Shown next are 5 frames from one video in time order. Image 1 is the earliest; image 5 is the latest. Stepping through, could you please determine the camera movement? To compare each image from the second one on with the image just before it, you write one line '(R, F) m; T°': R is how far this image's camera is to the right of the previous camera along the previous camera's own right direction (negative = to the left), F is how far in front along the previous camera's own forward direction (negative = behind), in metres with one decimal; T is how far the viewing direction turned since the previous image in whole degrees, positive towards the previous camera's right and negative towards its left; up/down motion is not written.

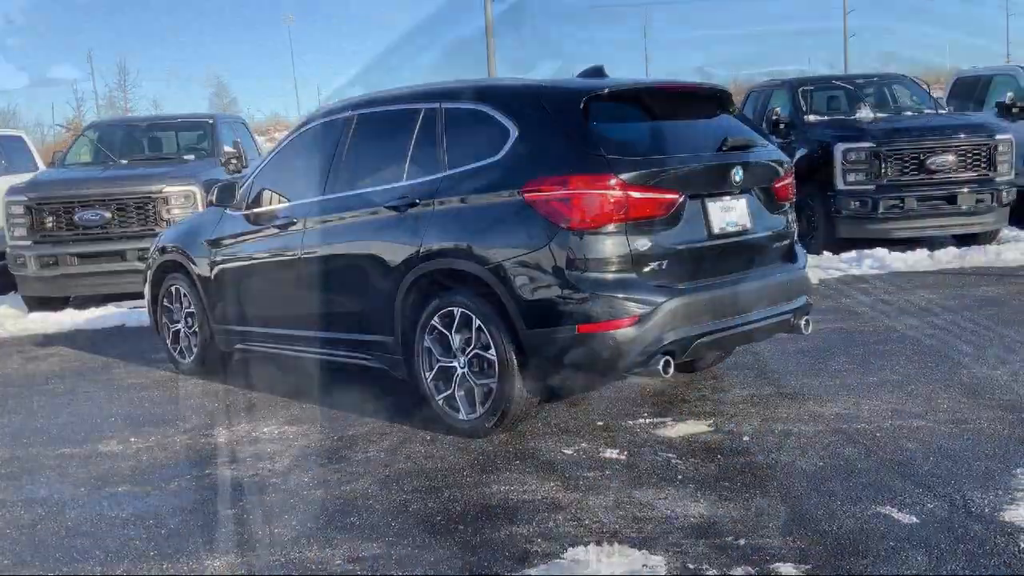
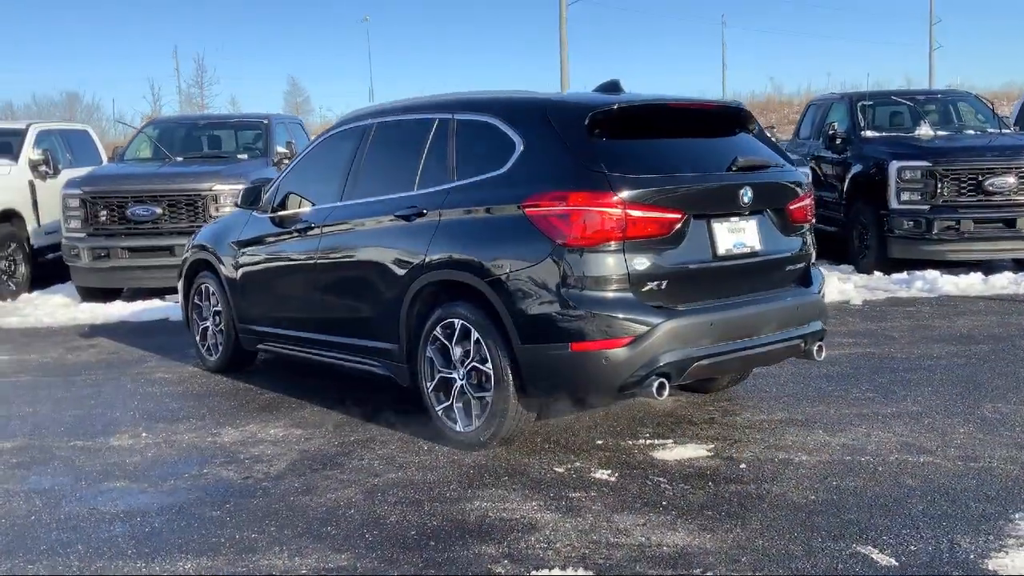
(+0.3, 0.0) m; -4°
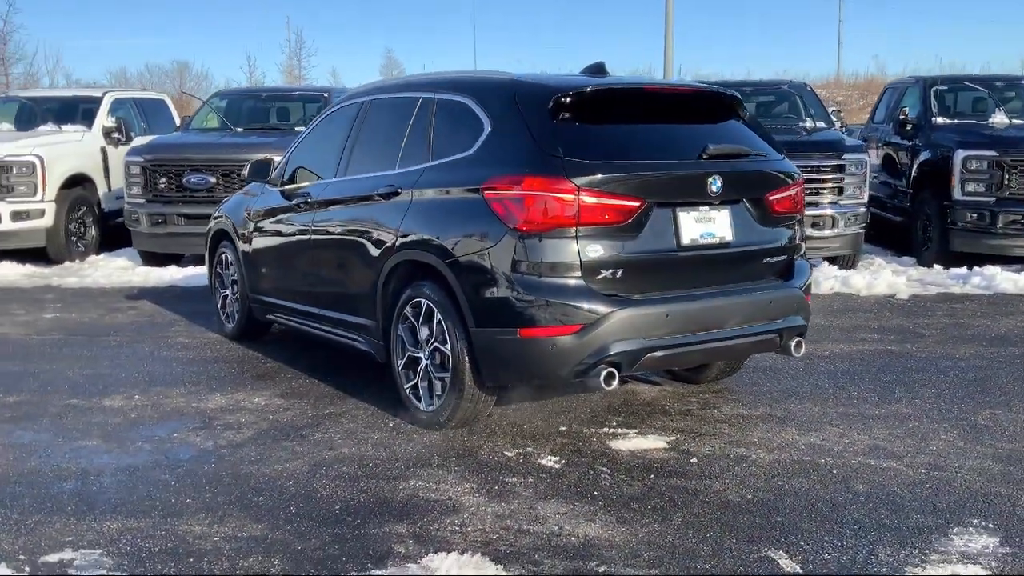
(+0.7, 0.0) m; -6°
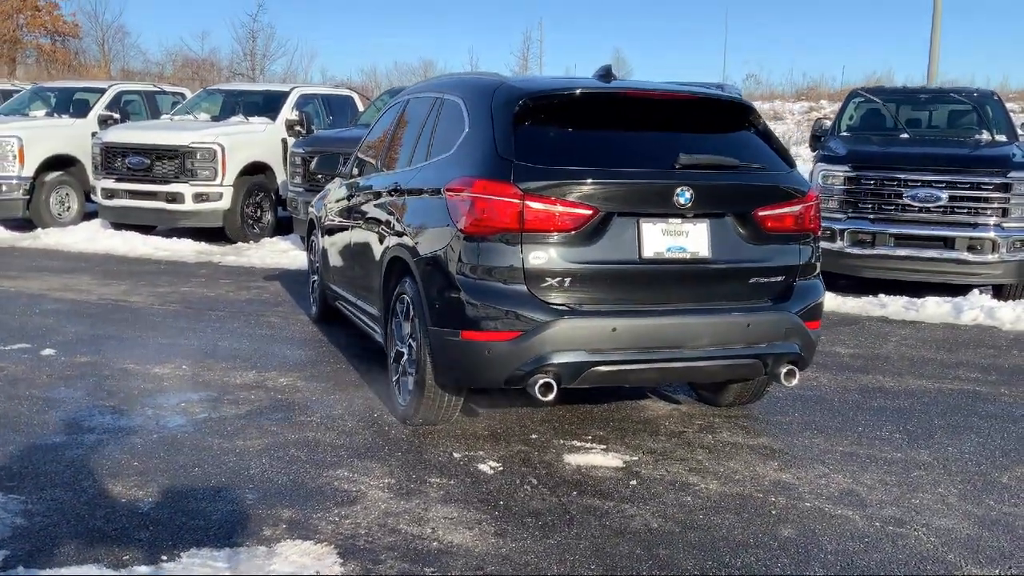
(+1.3, +0.2) m; -14°
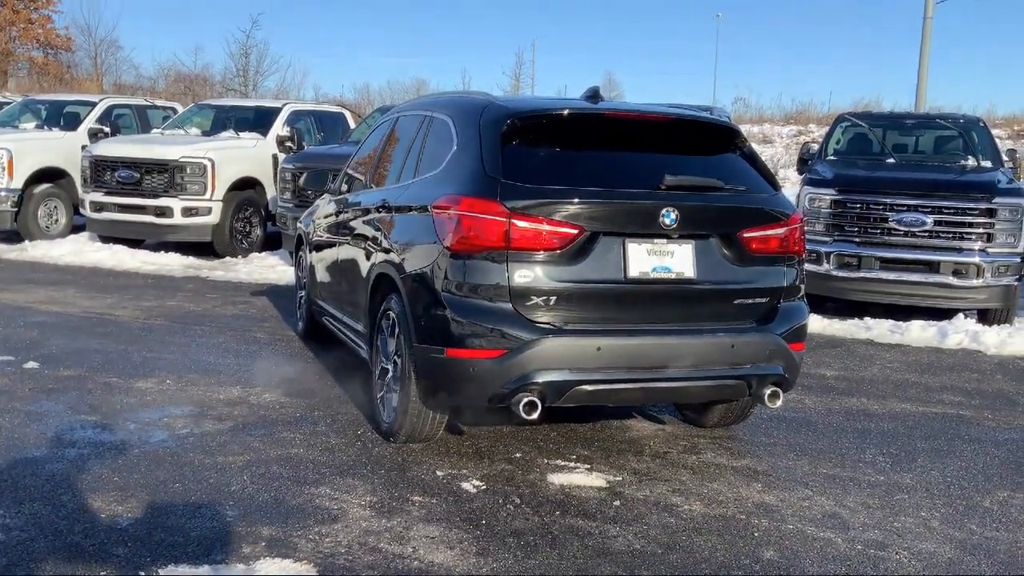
(0.0, 0.0) m; +1°
